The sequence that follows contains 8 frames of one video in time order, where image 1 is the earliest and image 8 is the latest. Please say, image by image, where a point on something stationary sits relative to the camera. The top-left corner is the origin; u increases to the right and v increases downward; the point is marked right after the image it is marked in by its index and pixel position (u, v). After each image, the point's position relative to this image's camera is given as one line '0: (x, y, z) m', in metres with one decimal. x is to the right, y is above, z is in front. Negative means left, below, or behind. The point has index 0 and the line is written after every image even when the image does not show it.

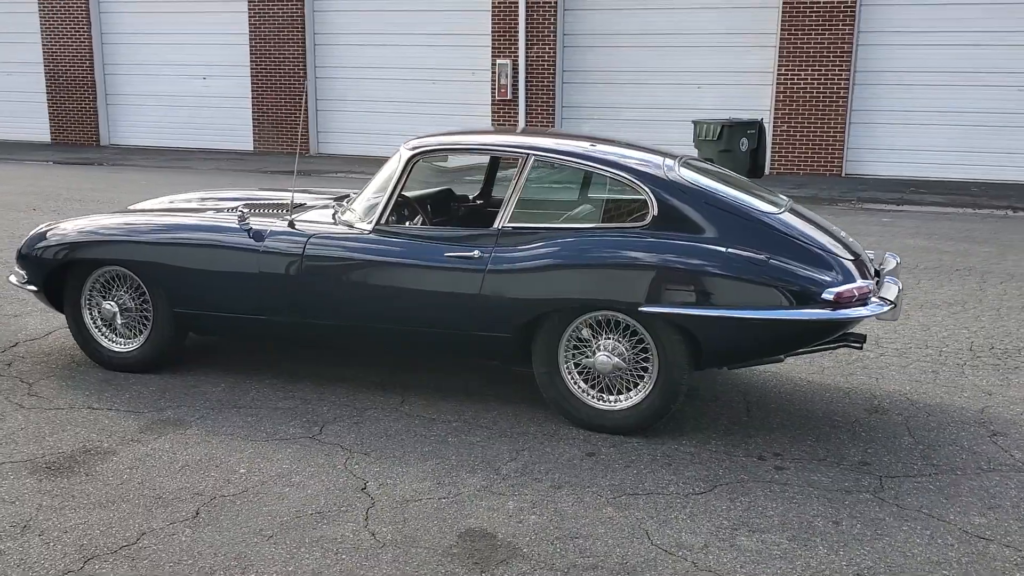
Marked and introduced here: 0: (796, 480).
0: (+1.1, -0.8, +3.9) m
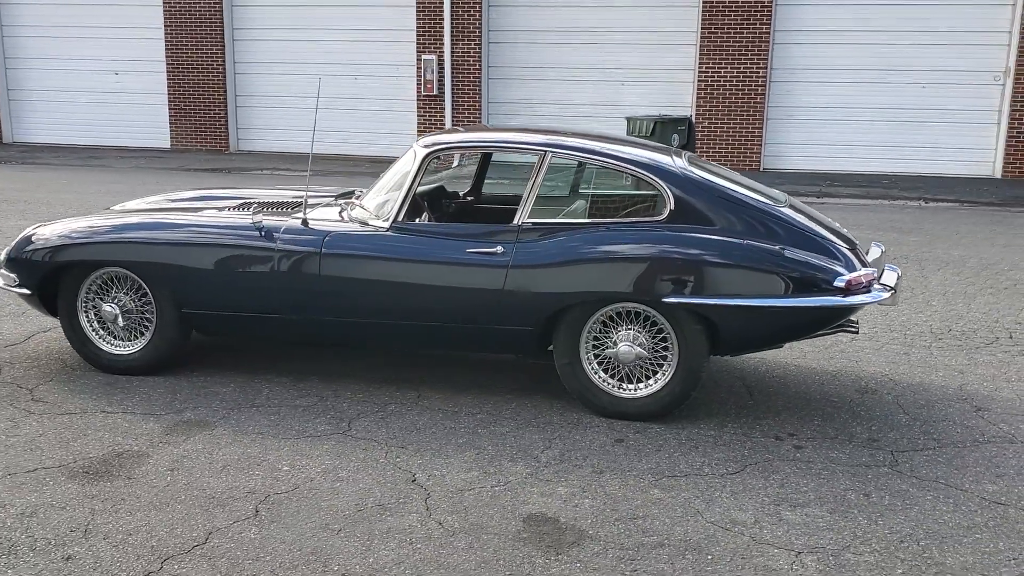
0: (+1.3, -0.7, +4.1) m
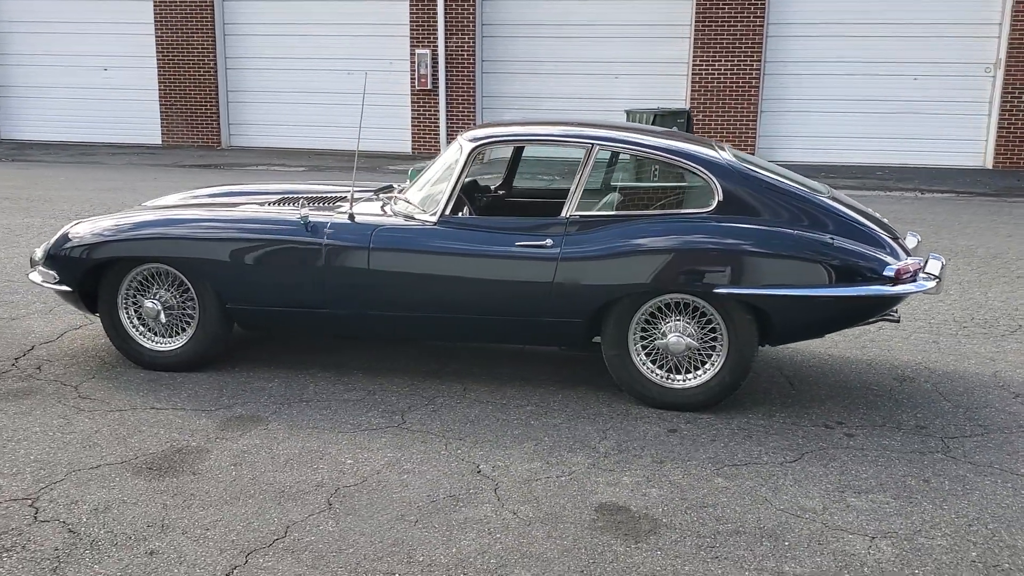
0: (+1.5, -0.7, +4.2) m
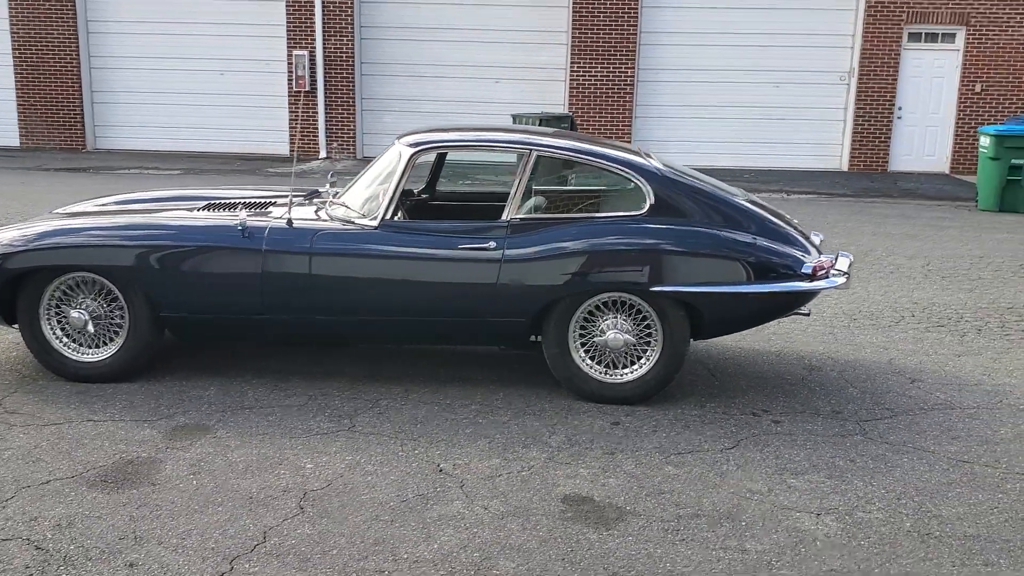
0: (+1.3, -0.7, +4.5) m
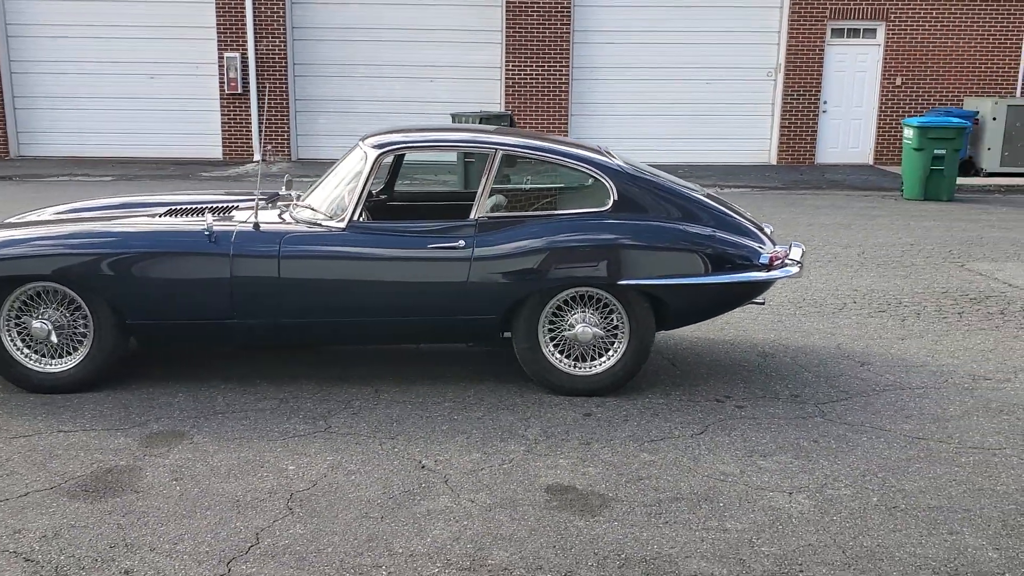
0: (+1.2, -0.6, +4.7) m
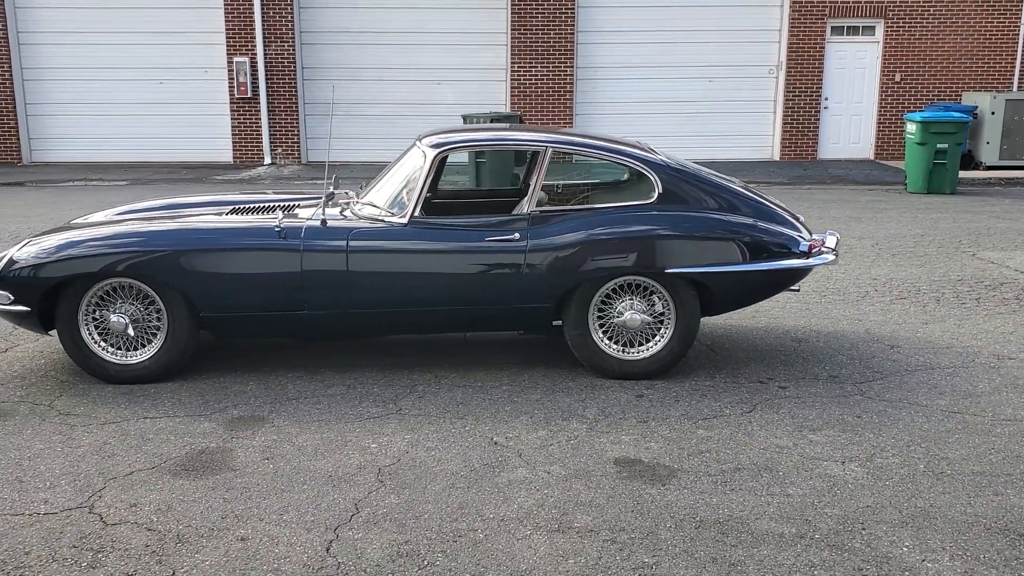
0: (+1.5, -0.5, +5.0) m
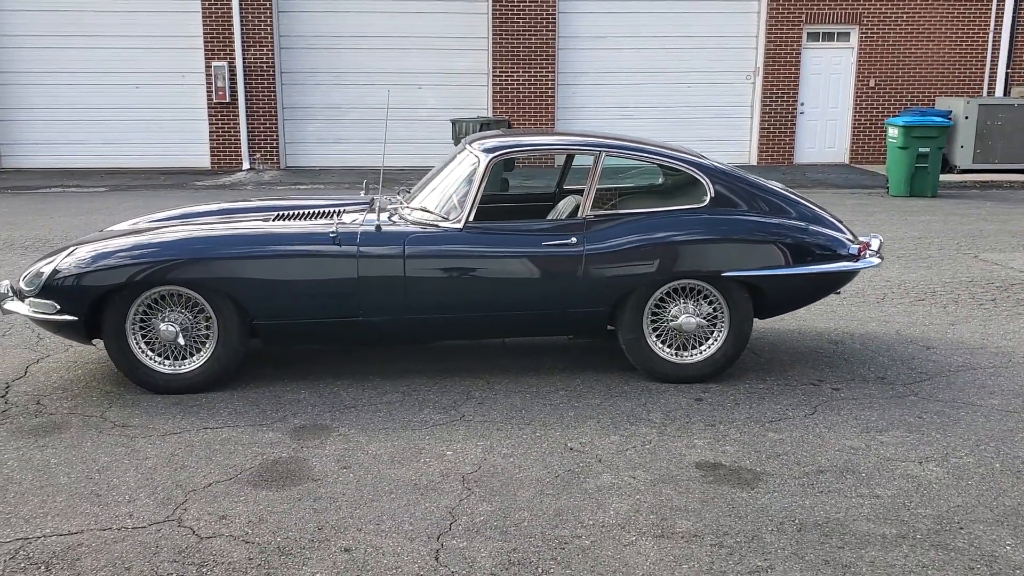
0: (+1.8, -0.5, +5.0) m
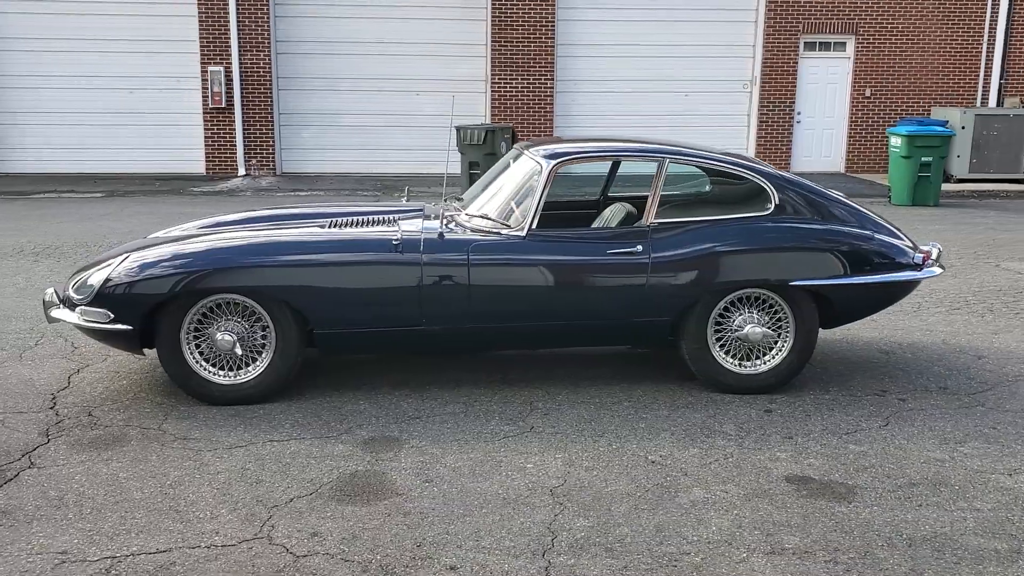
0: (+2.1, -0.6, +4.9) m
